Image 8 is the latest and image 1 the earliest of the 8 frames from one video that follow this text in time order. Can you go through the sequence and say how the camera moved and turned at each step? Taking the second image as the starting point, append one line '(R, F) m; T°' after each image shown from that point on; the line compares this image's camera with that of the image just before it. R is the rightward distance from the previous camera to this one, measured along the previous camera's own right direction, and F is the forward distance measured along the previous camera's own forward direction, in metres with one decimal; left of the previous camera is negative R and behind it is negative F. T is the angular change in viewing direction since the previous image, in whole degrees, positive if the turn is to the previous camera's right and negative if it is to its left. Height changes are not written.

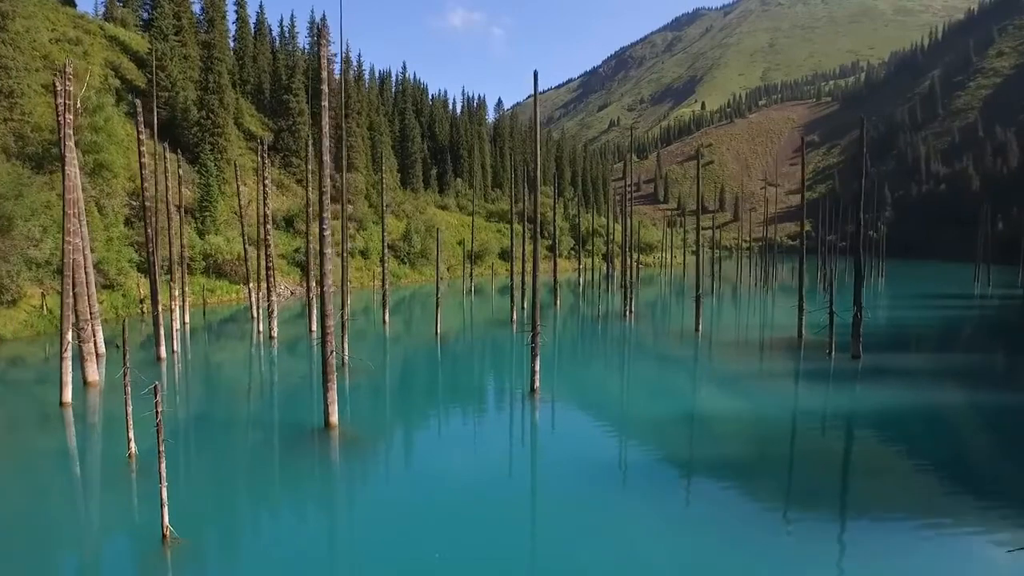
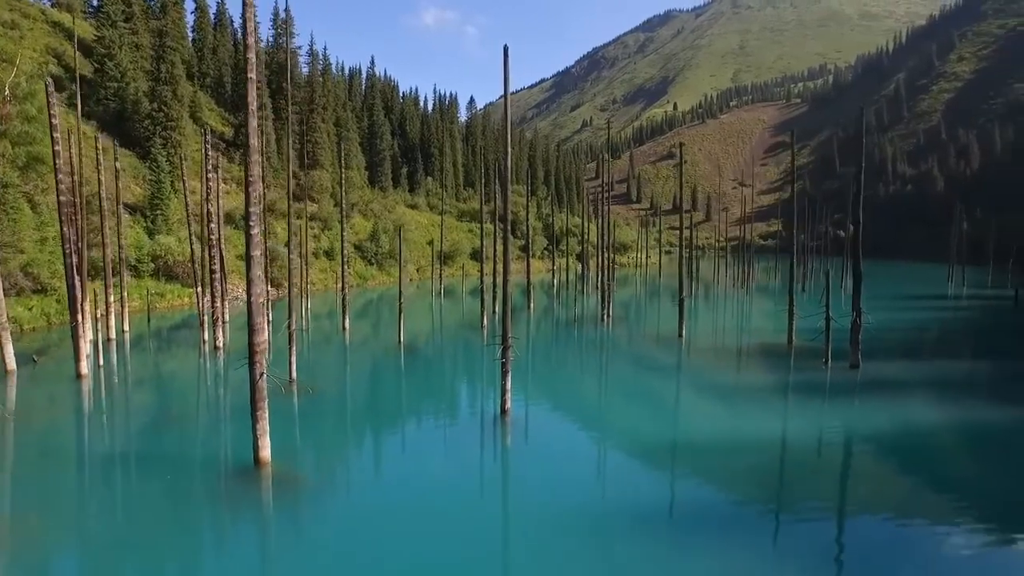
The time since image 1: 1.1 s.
(+0.1, +0.7) m; +2°
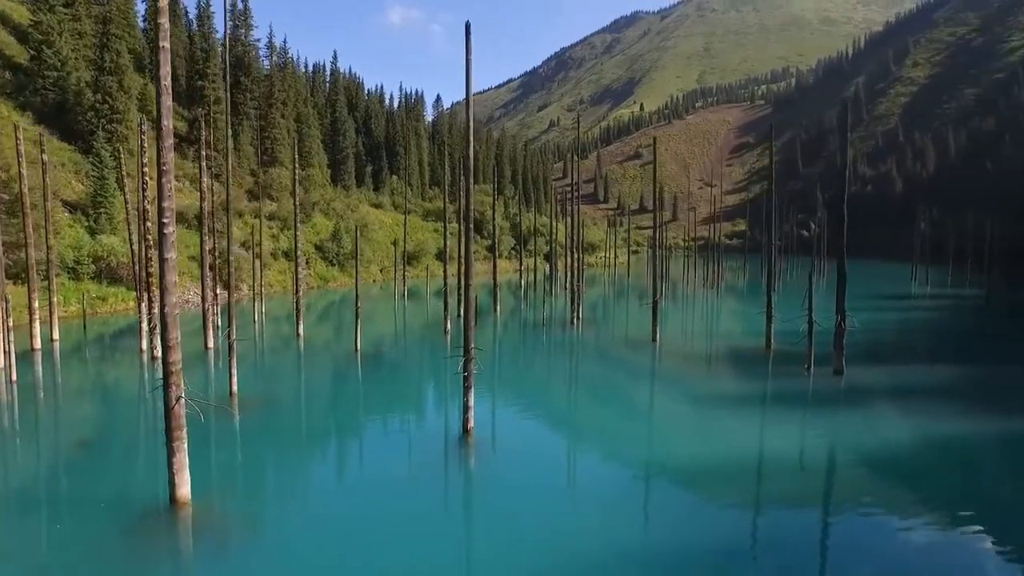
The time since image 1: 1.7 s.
(+0.1, +0.5) m; +3°
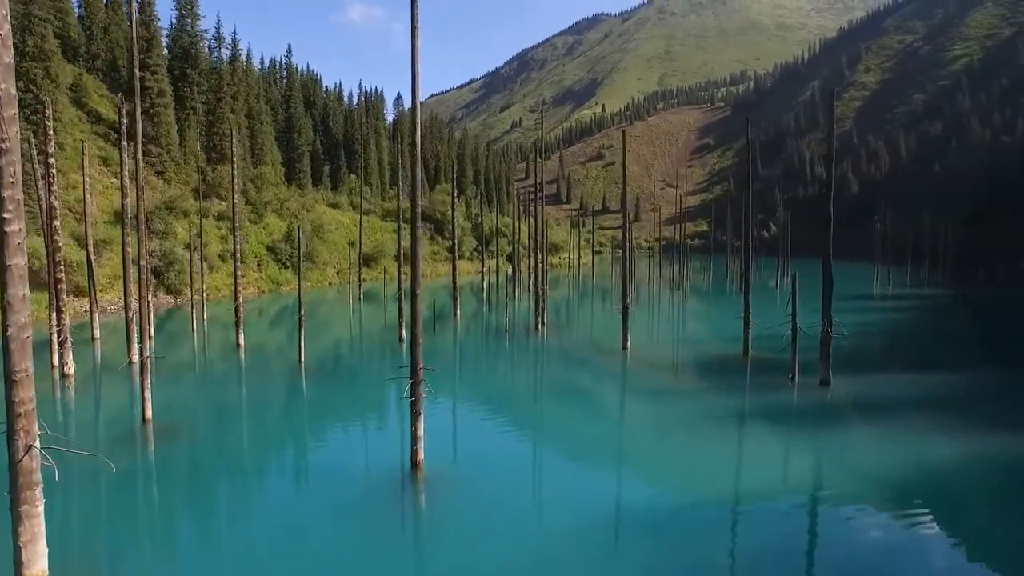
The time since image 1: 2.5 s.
(0.0, +0.7) m; +3°
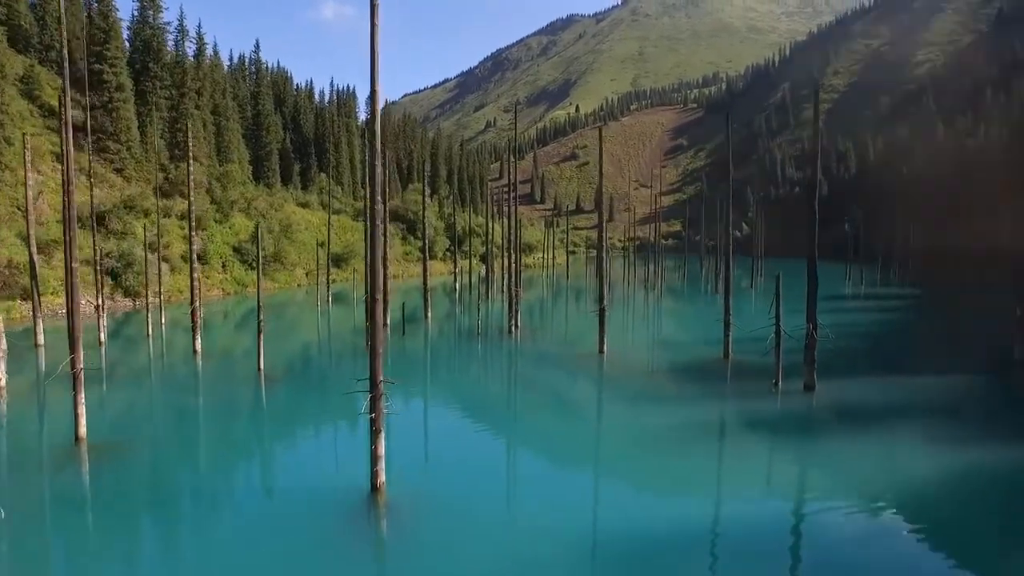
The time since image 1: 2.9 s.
(0.0, +0.3) m; +2°
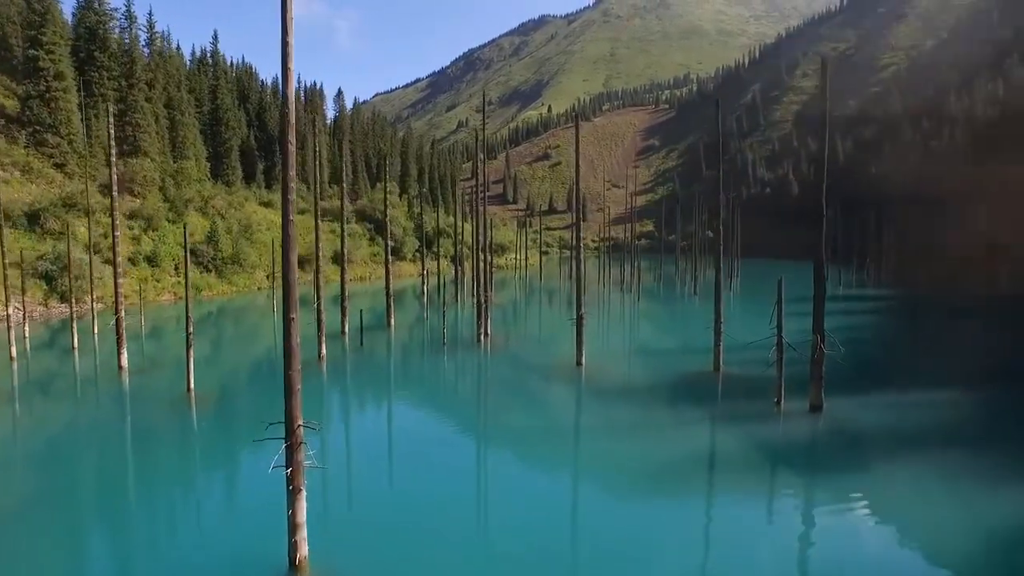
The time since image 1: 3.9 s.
(0.0, +0.9) m; +2°
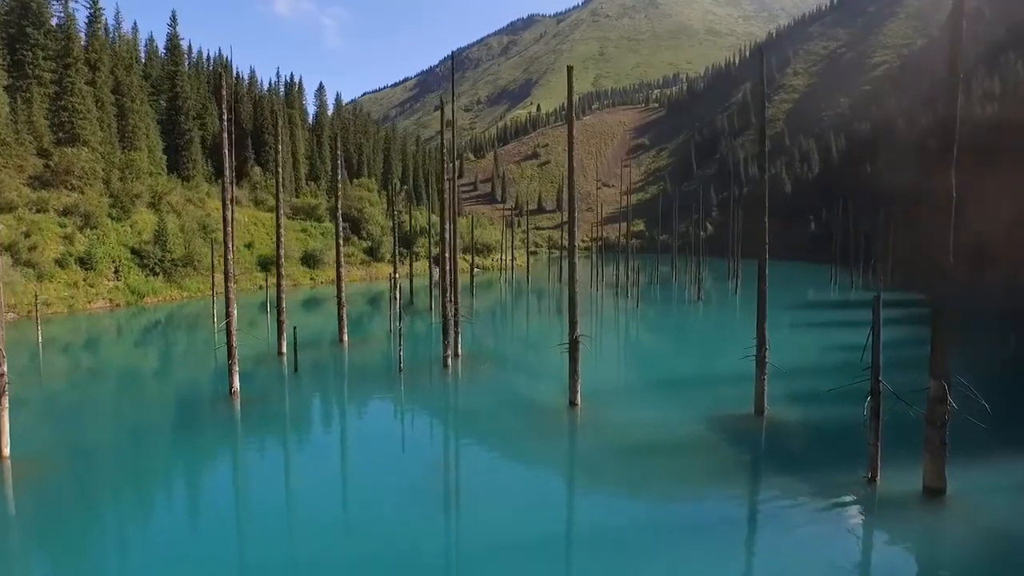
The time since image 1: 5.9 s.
(+0.2, +2.1) m; +1°
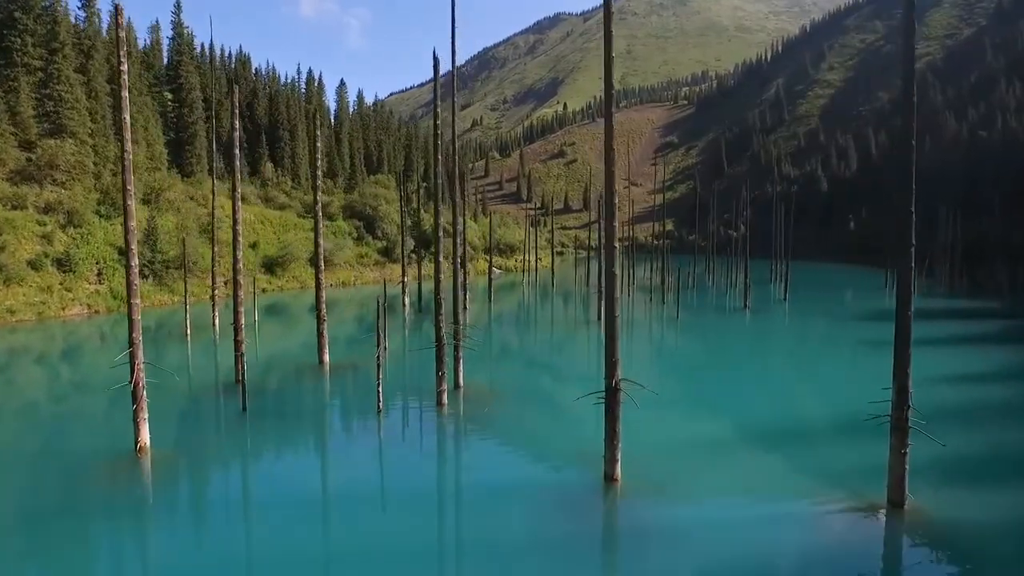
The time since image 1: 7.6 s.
(+0.1, +1.9) m; -2°
